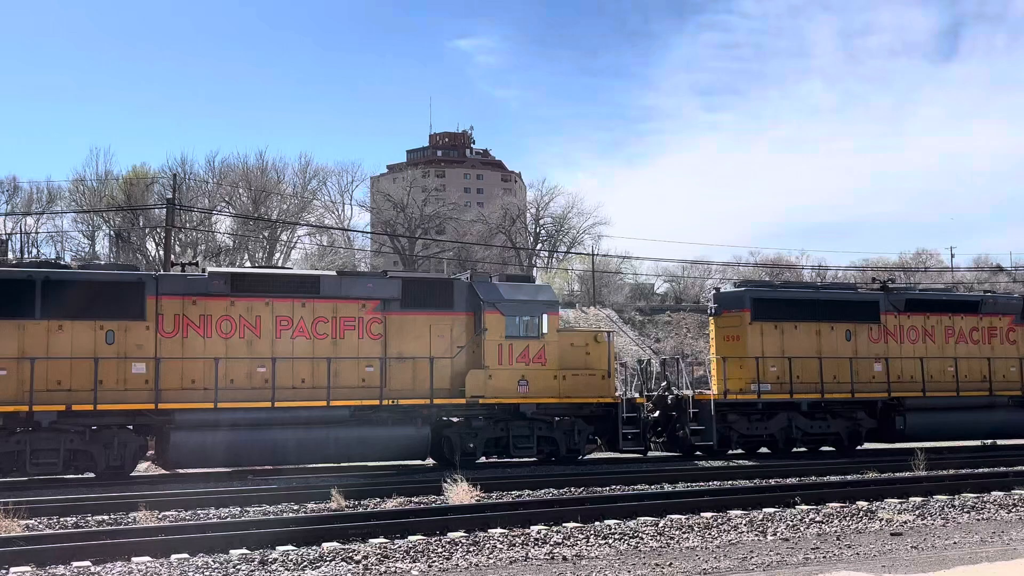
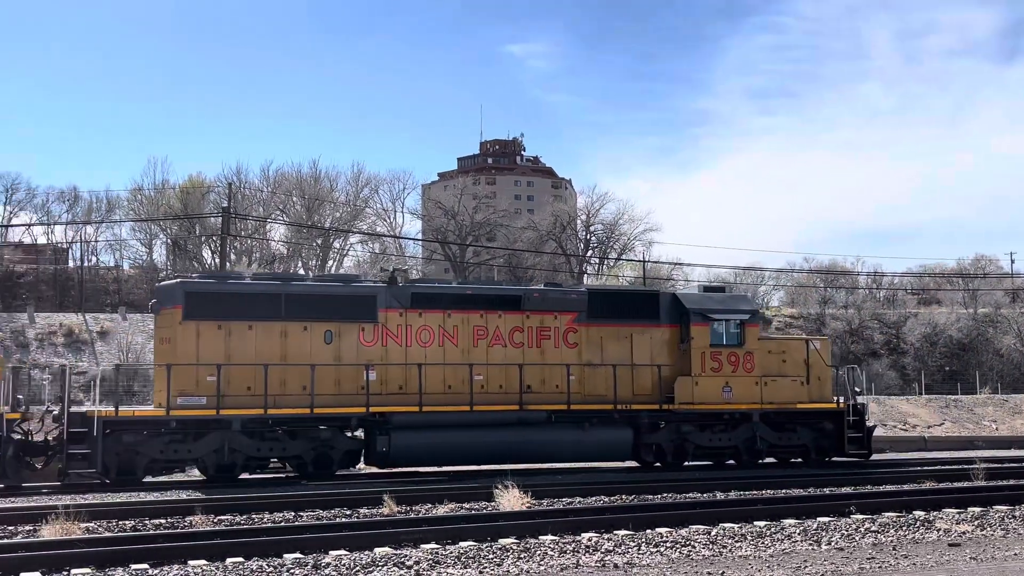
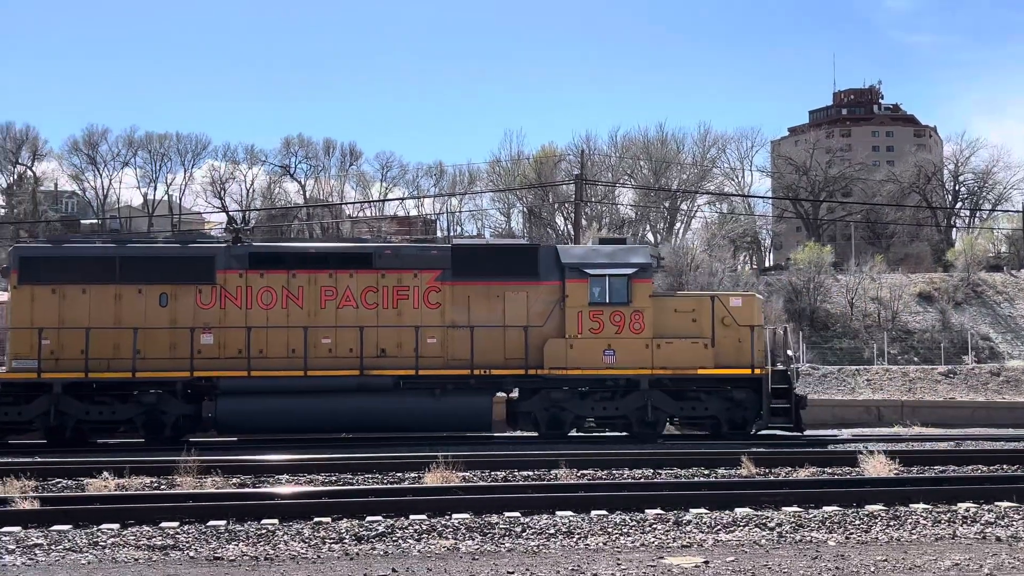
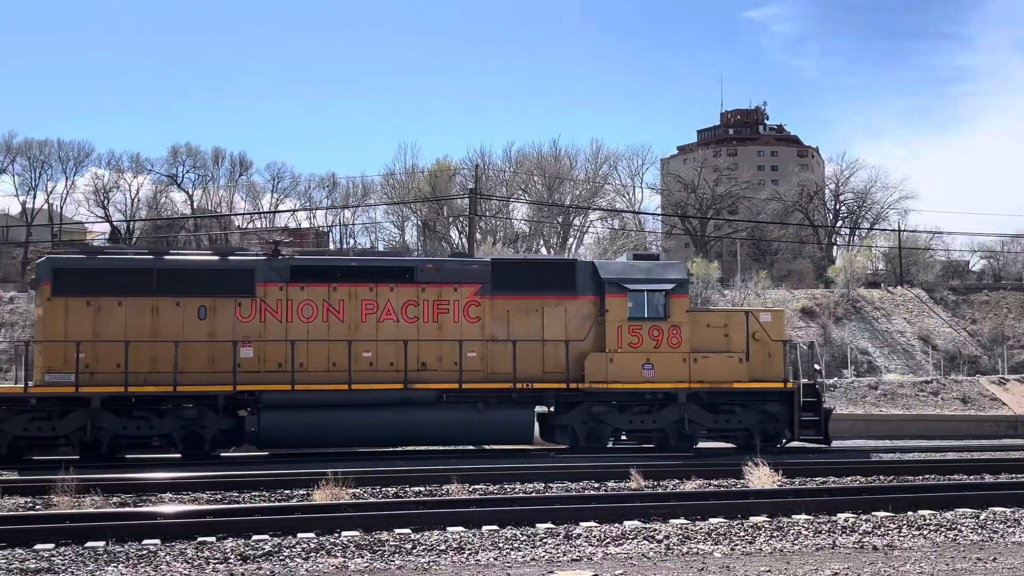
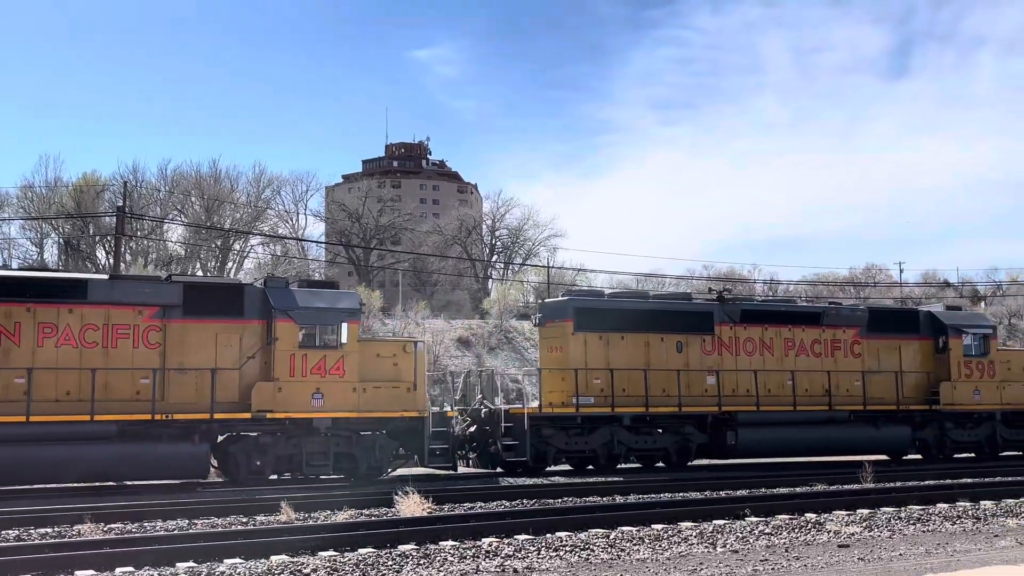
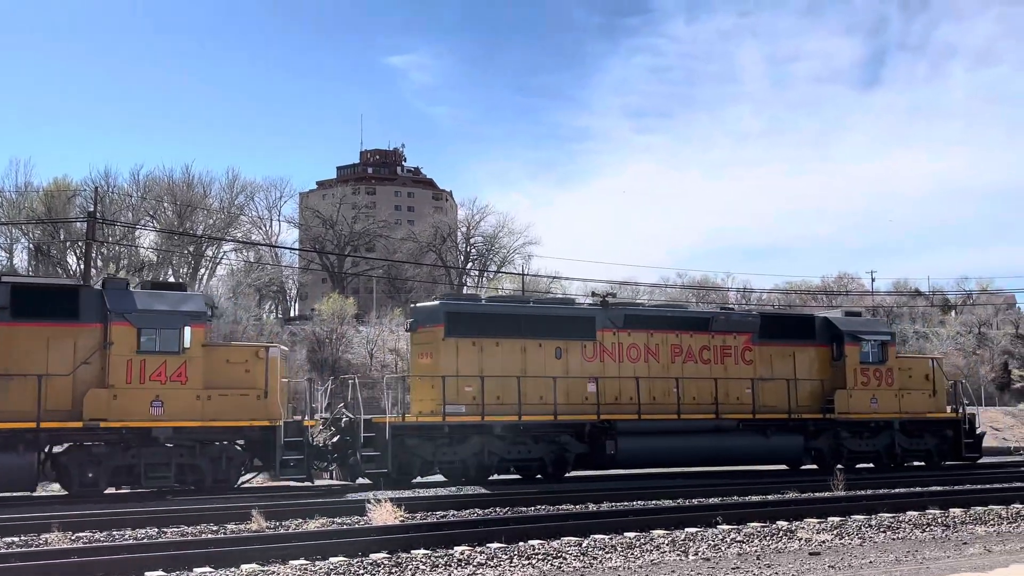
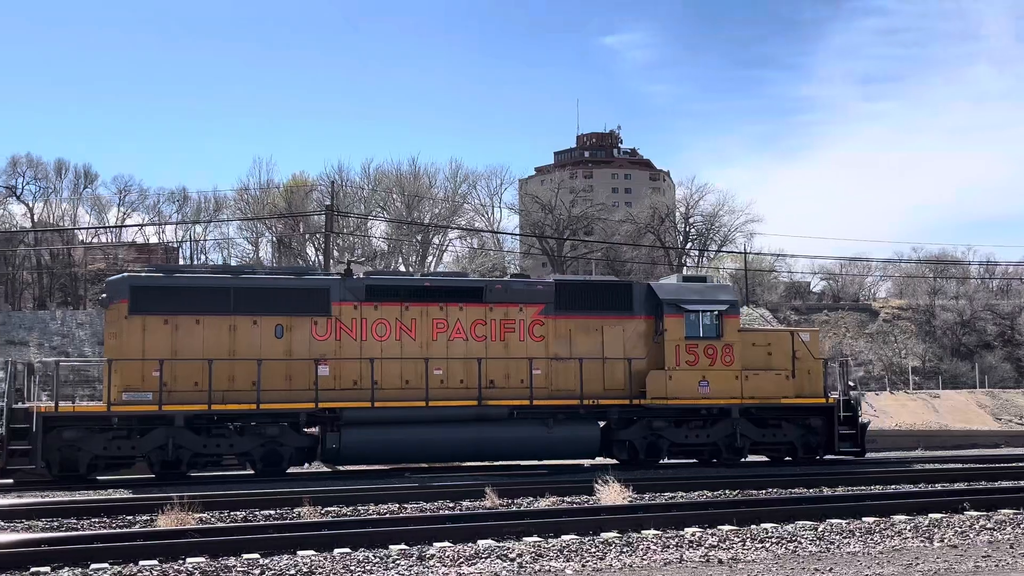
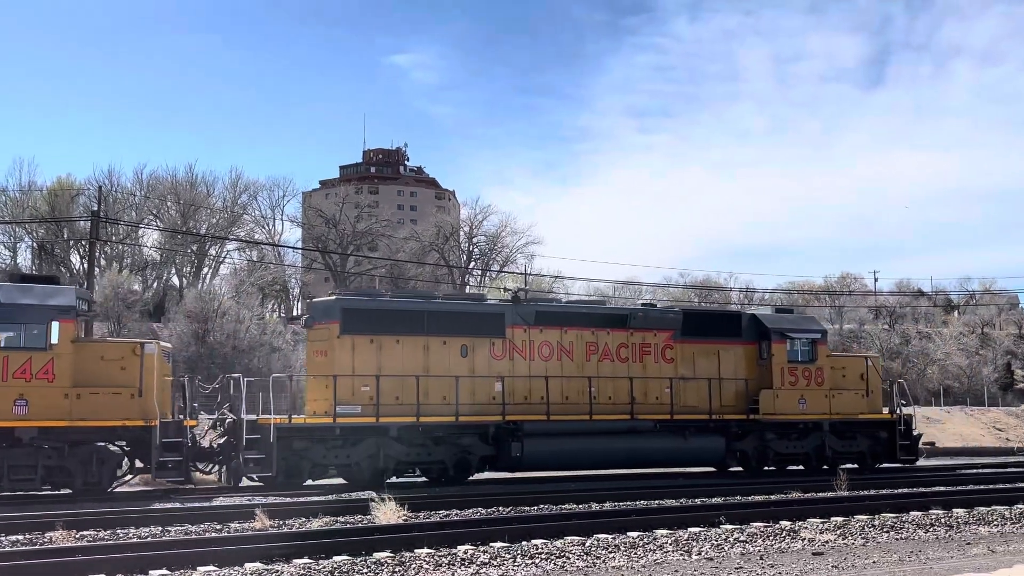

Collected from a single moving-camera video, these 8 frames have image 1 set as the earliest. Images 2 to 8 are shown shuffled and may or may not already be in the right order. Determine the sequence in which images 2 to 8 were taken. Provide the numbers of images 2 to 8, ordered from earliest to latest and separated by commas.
5, 6, 8, 2, 7, 4, 3
